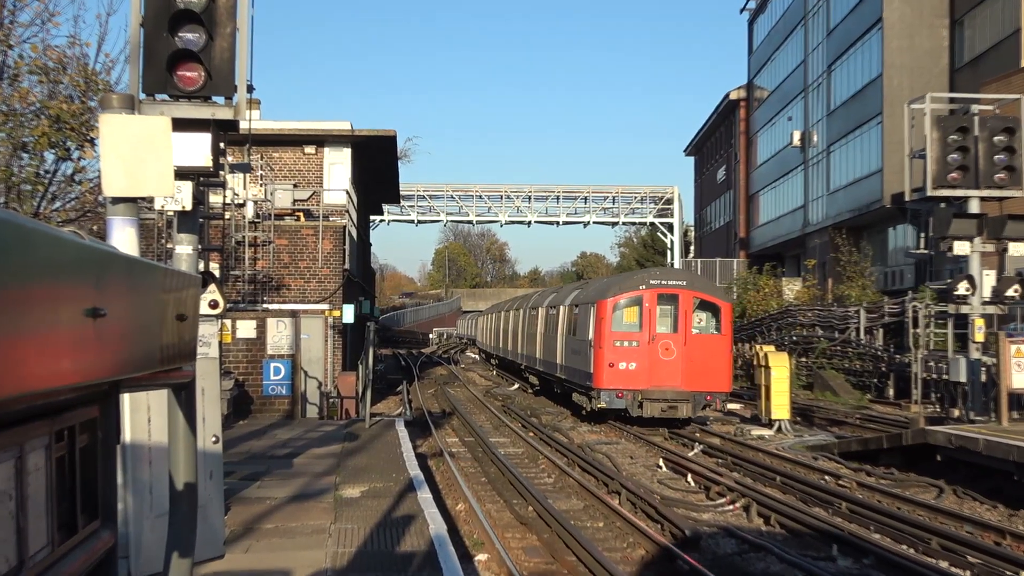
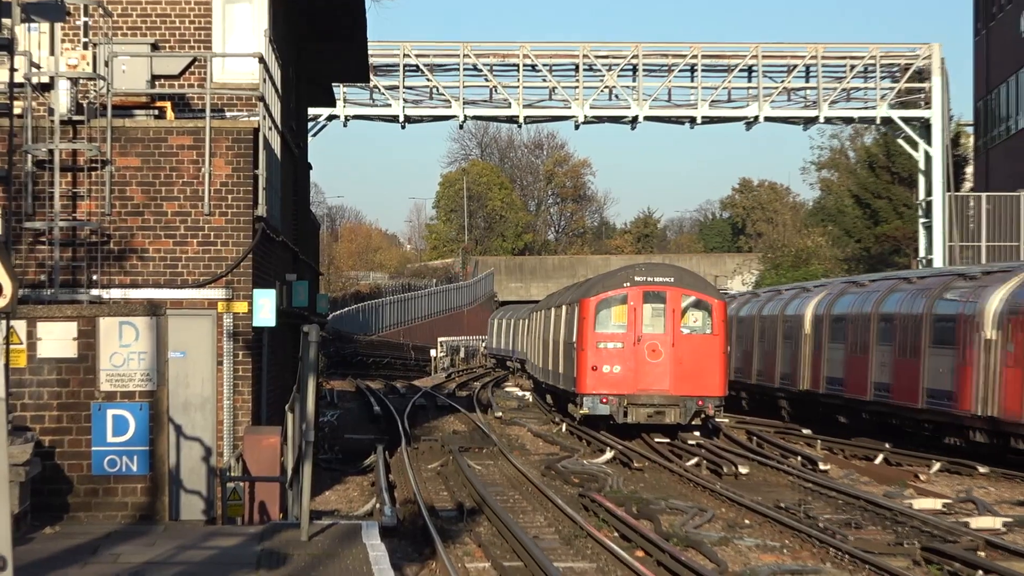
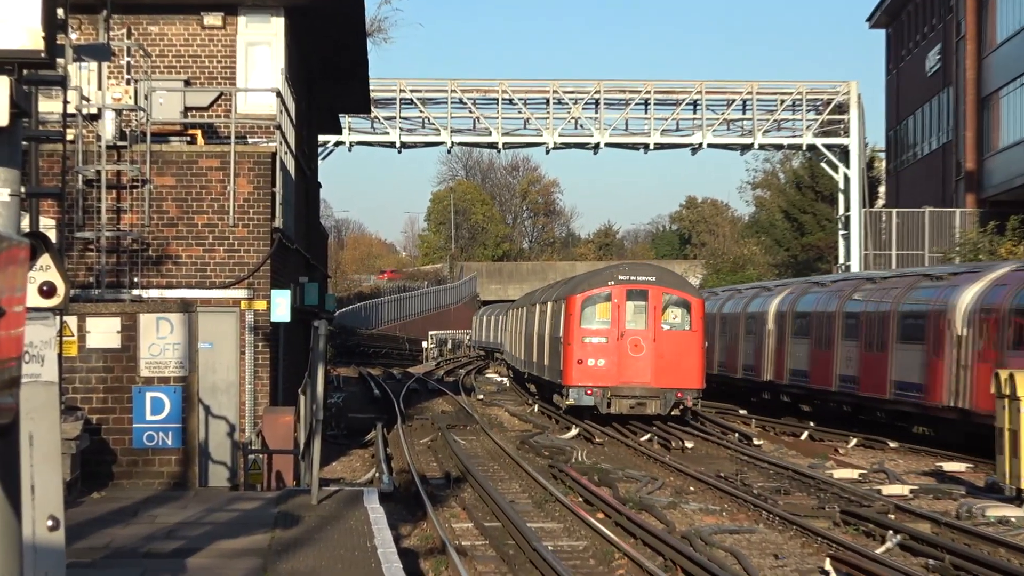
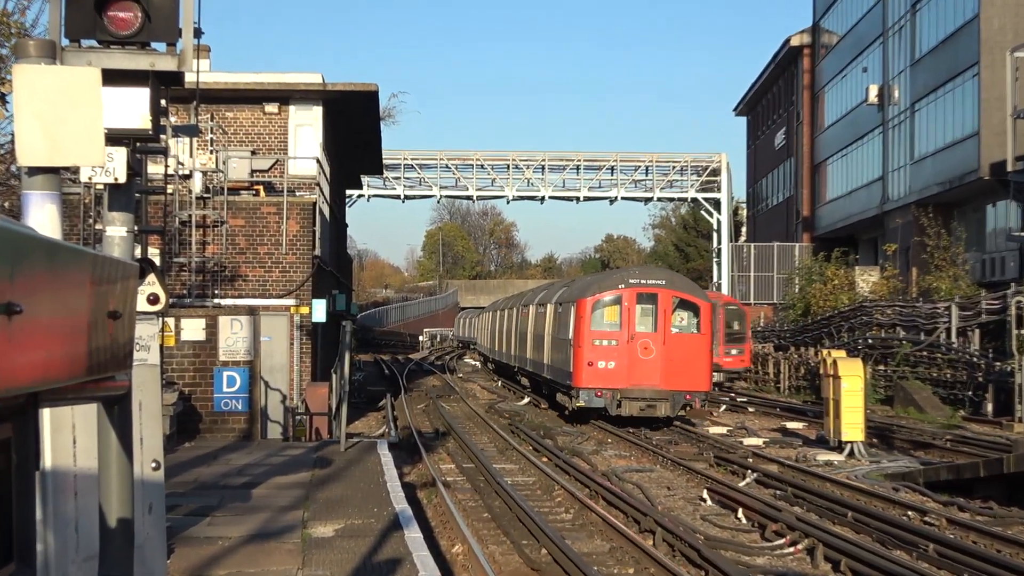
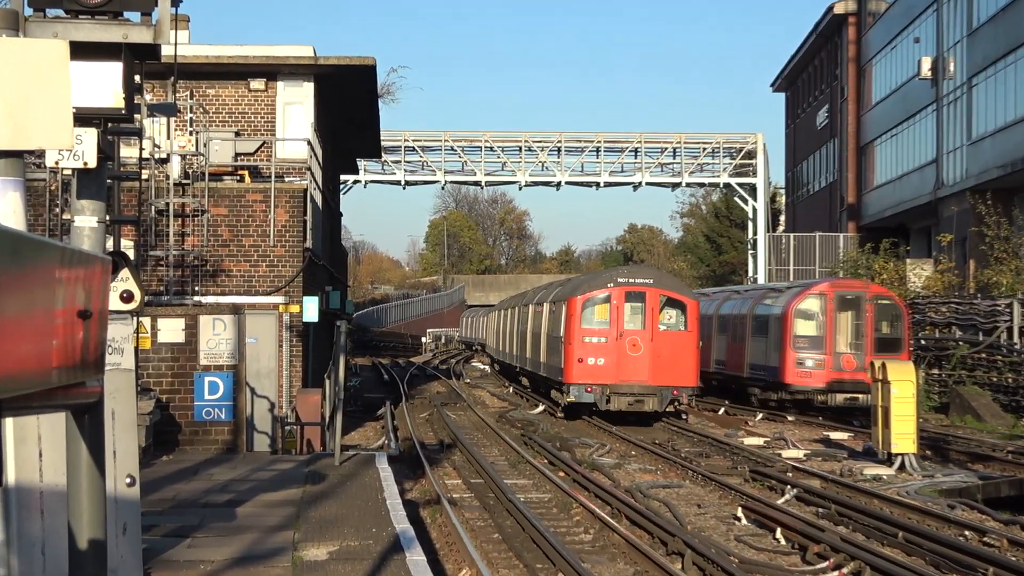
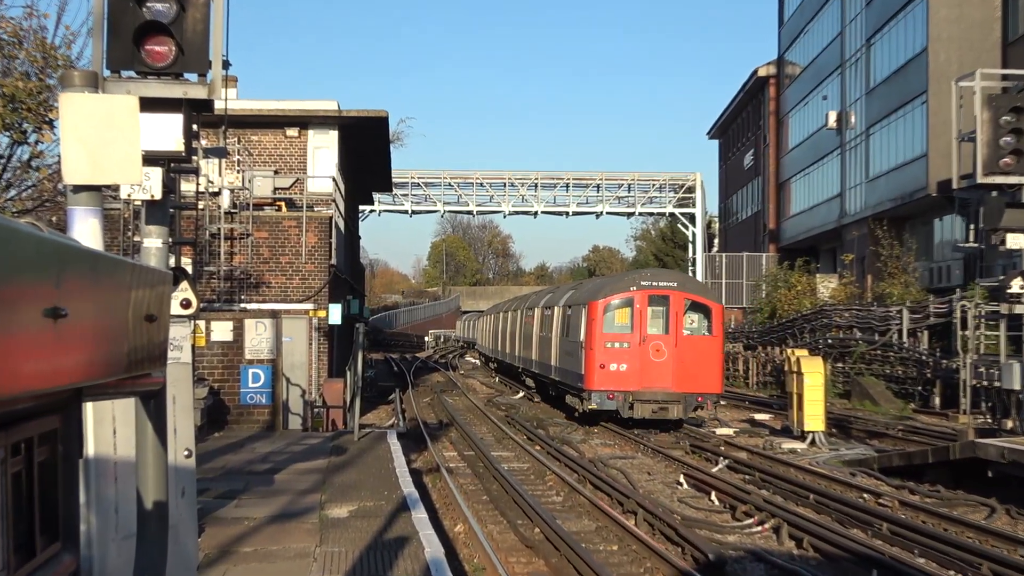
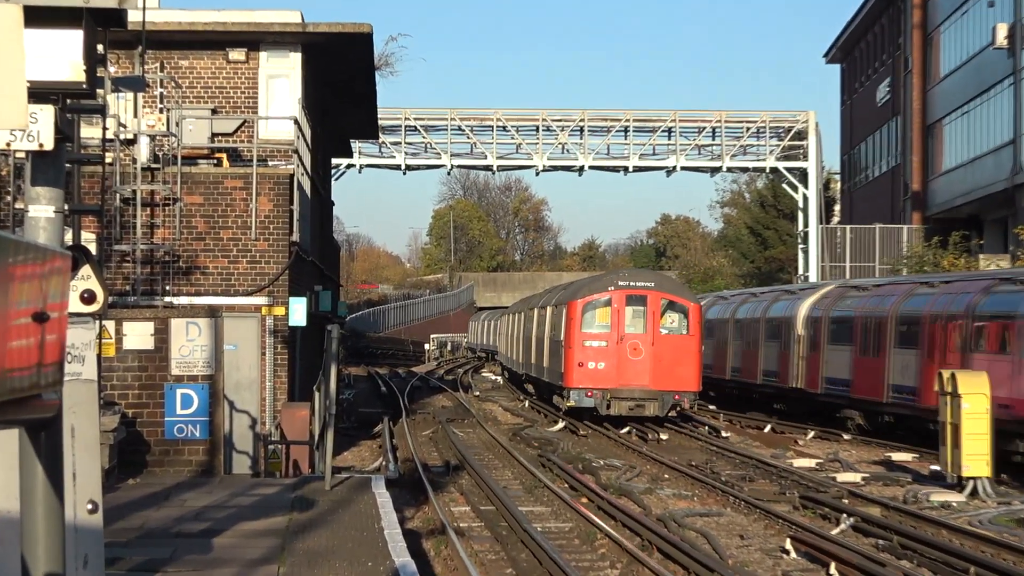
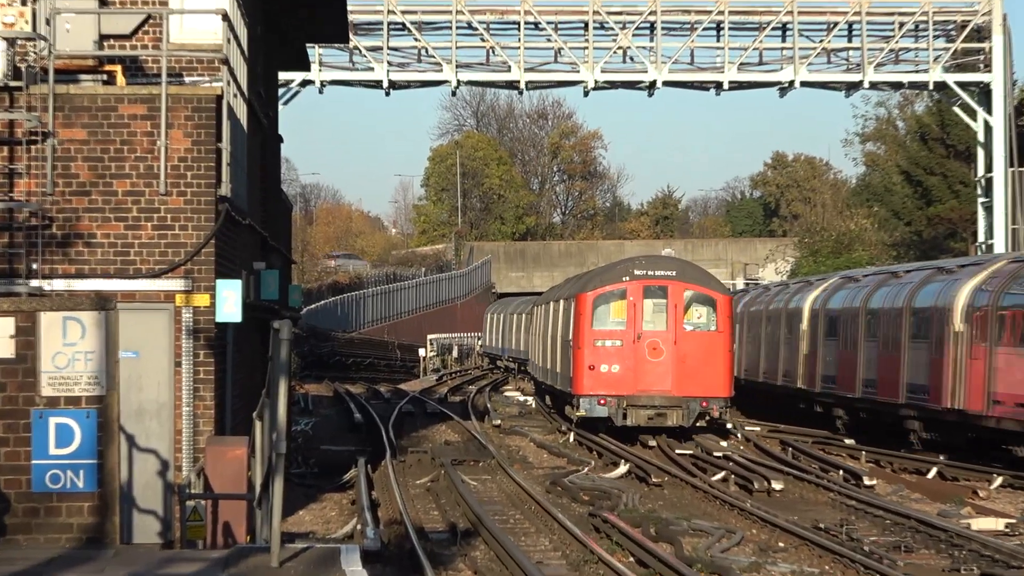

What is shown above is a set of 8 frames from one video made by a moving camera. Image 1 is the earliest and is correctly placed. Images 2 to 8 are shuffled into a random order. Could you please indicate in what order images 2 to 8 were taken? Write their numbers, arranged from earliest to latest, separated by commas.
6, 4, 5, 7, 3, 2, 8
